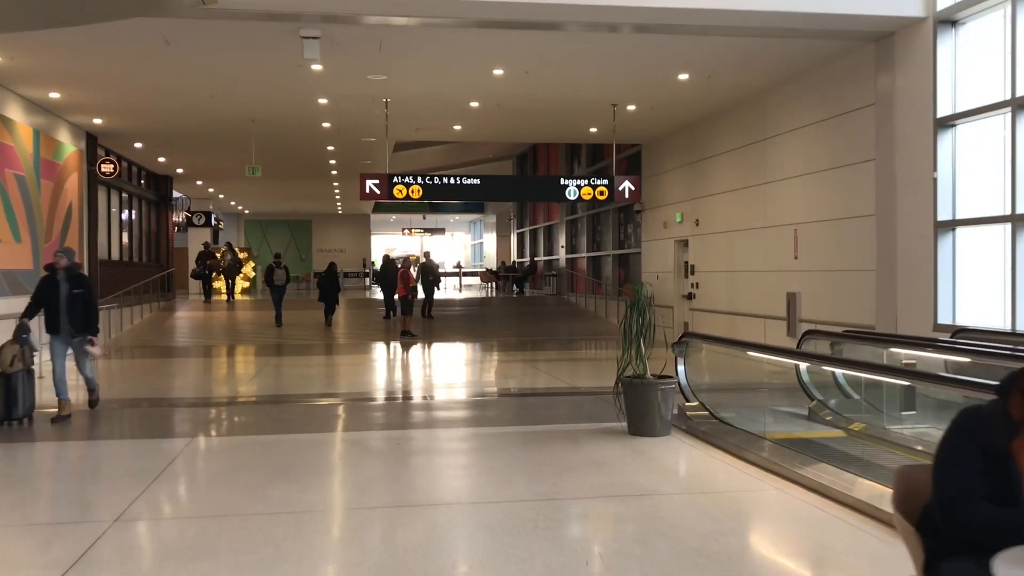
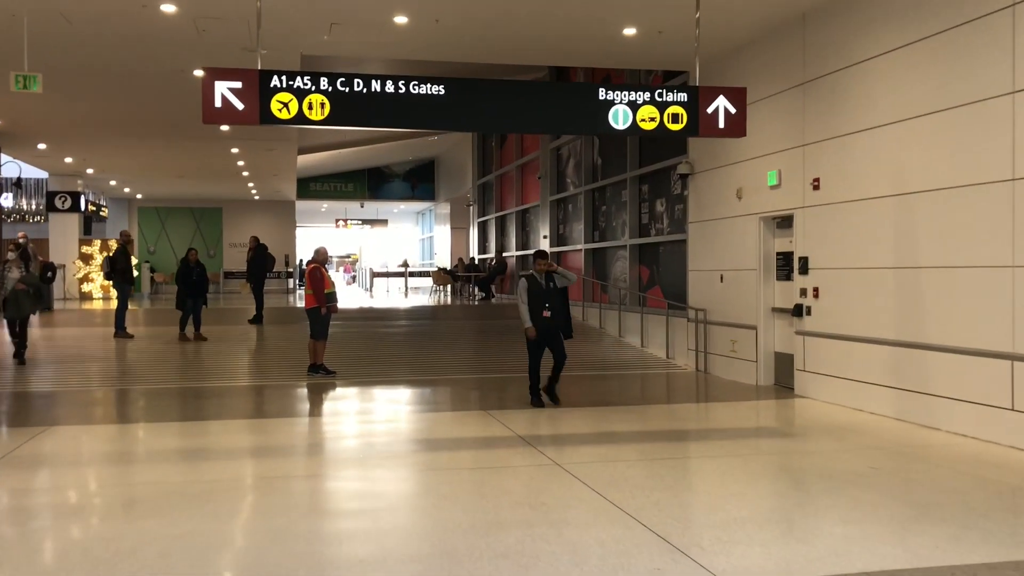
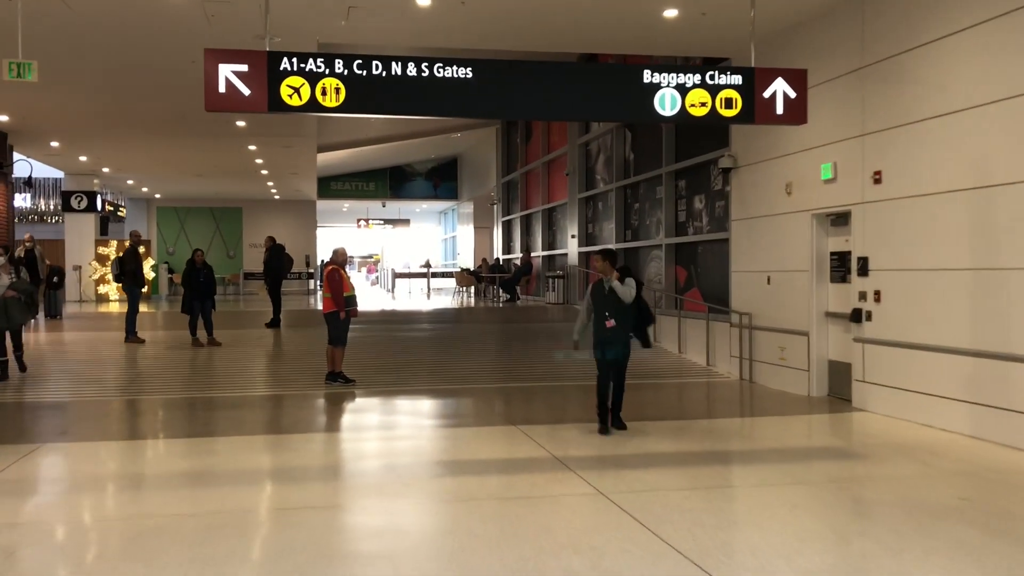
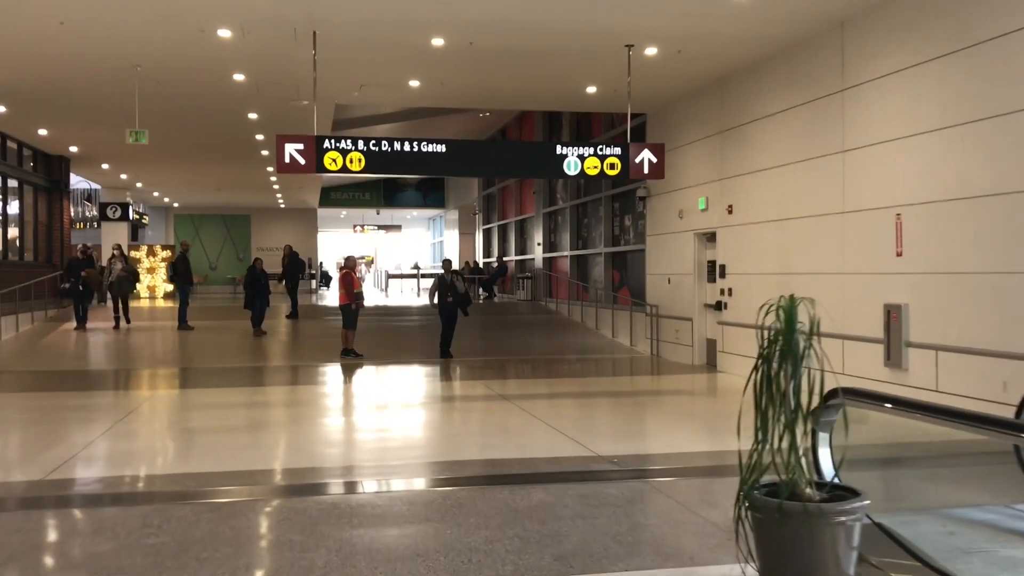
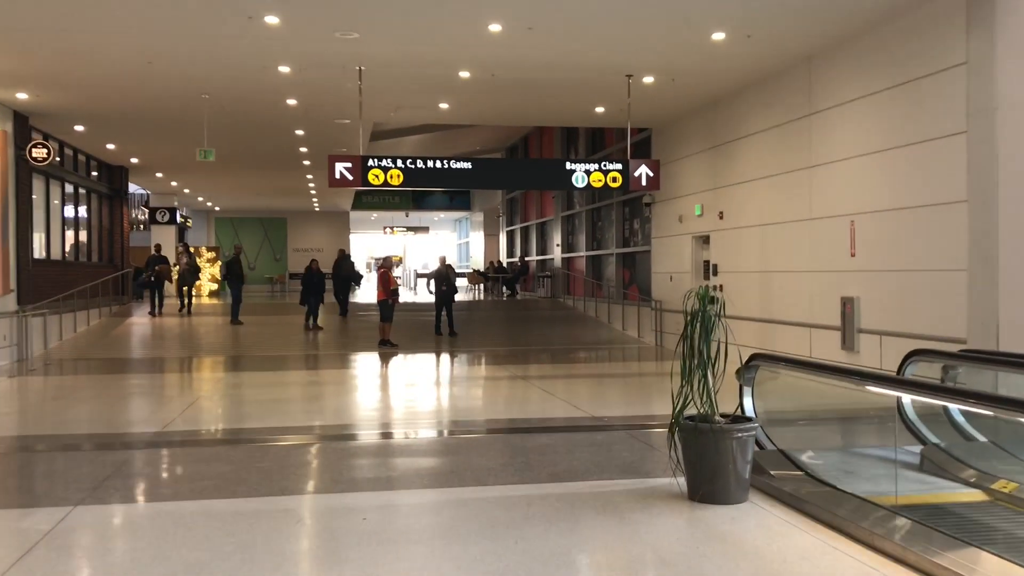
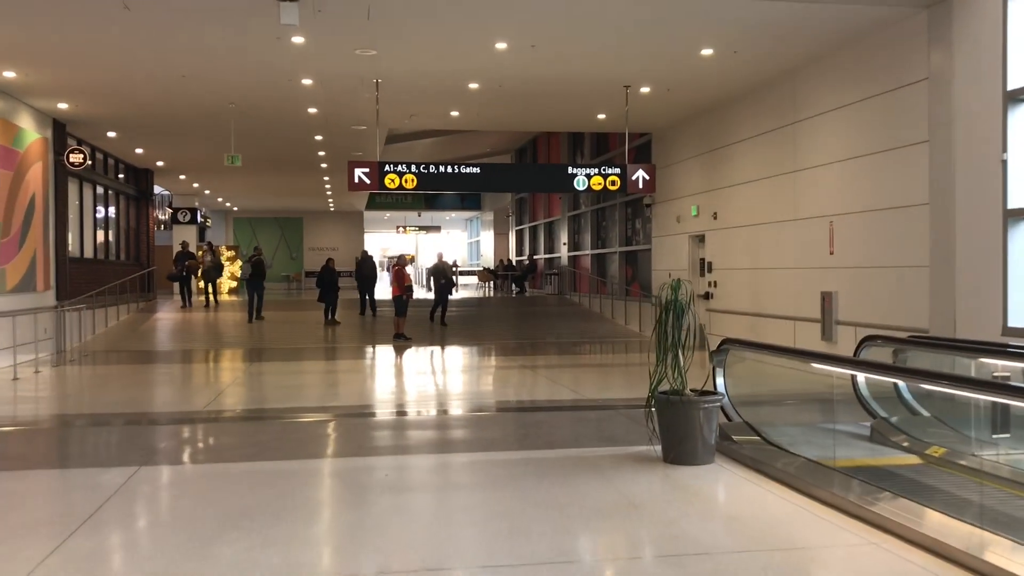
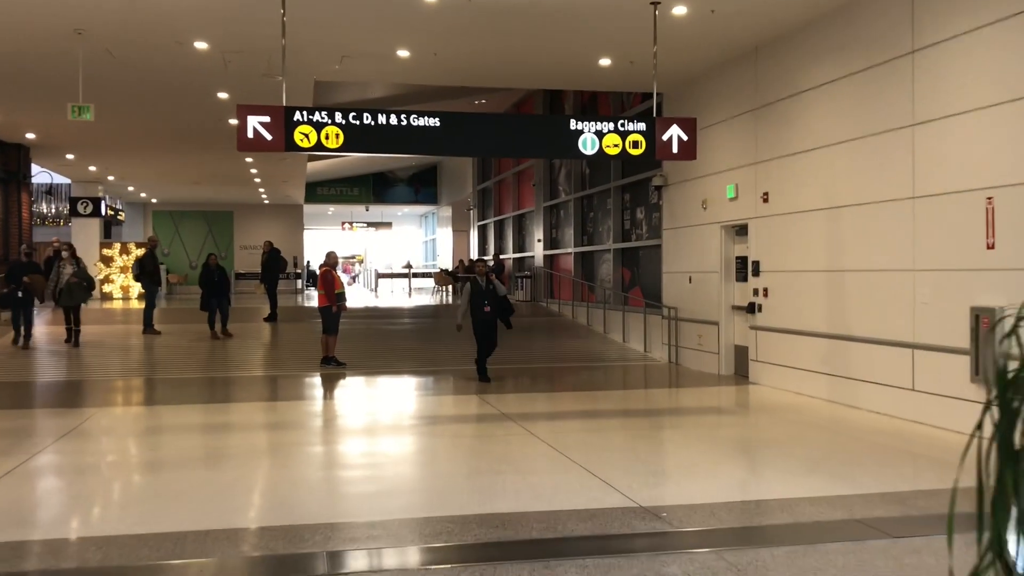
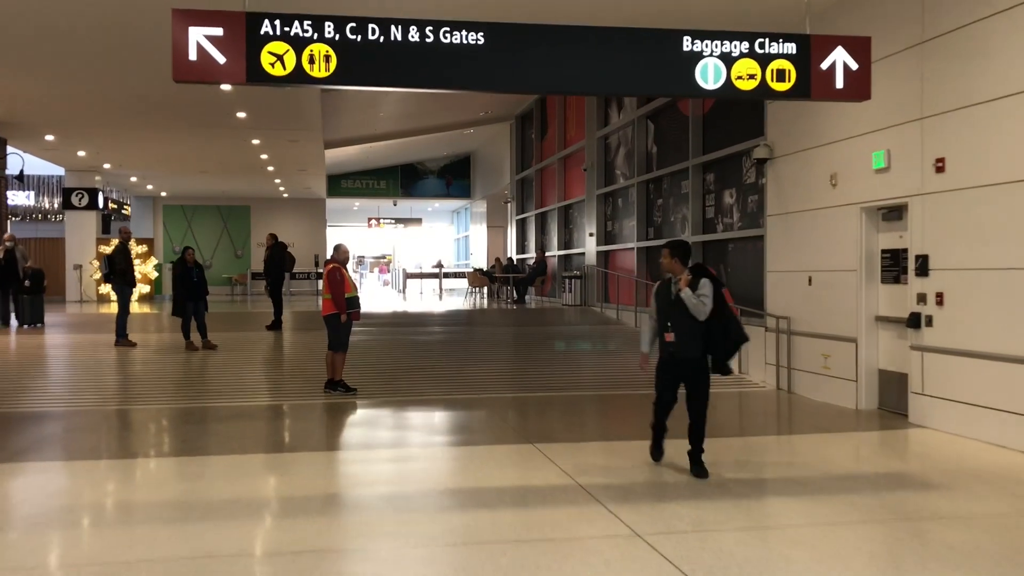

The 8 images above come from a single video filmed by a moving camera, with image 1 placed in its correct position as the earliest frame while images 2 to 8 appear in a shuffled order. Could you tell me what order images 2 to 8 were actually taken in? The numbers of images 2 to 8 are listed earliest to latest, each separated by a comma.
6, 5, 4, 7, 2, 3, 8
